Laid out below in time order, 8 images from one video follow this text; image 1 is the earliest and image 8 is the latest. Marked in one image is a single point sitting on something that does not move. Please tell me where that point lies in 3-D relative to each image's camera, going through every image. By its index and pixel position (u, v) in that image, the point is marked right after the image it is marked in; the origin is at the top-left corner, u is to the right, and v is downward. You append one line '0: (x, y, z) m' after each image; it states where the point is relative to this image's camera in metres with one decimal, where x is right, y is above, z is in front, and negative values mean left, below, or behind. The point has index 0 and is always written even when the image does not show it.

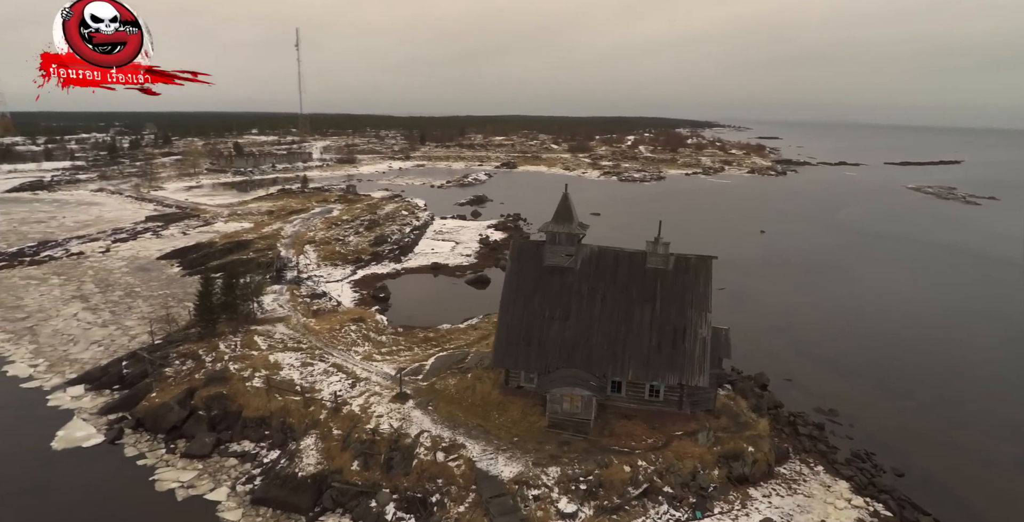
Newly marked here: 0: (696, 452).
0: (+4.9, -5.1, +14.8) m
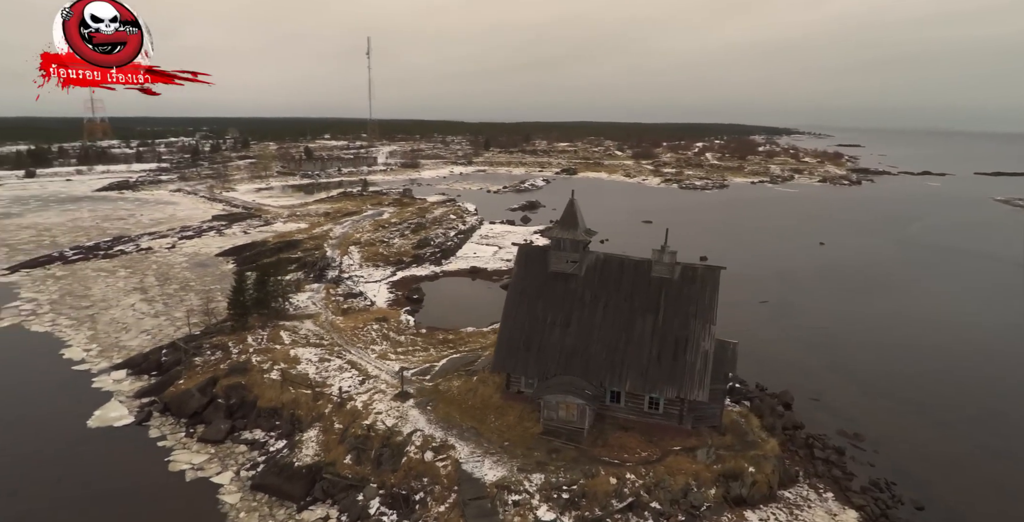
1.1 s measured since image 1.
0: (+4.6, -5.4, +14.3) m
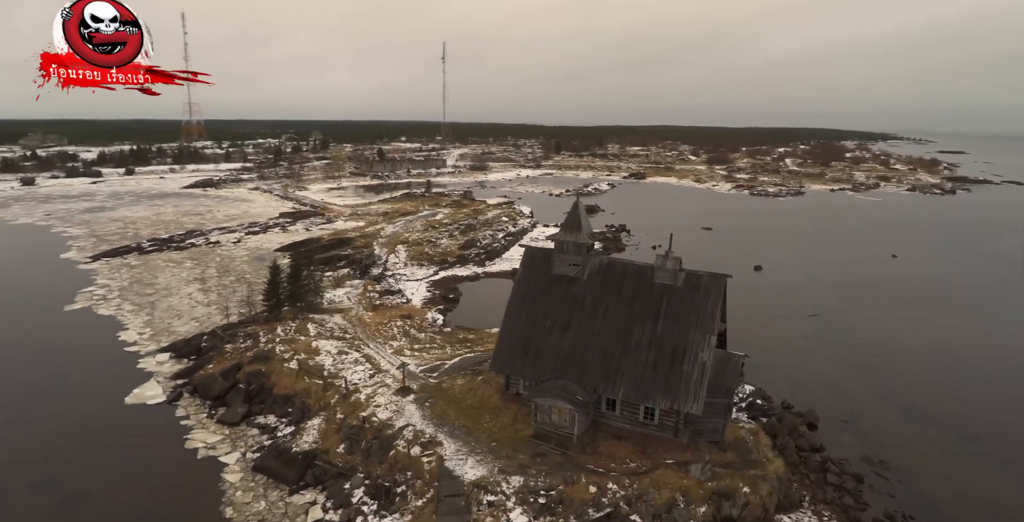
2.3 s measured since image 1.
0: (+4.2, -5.5, +13.7) m
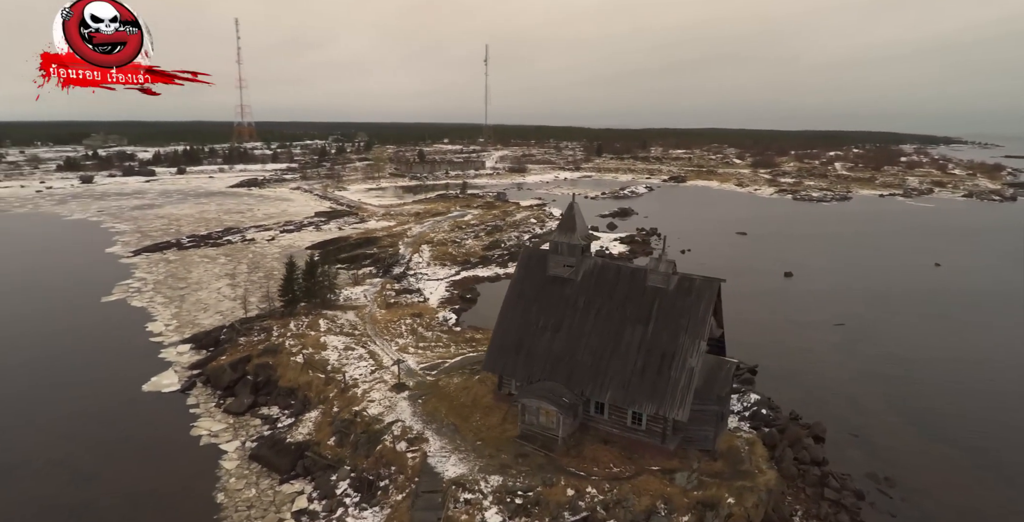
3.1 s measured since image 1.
0: (+3.7, -5.6, +13.5) m
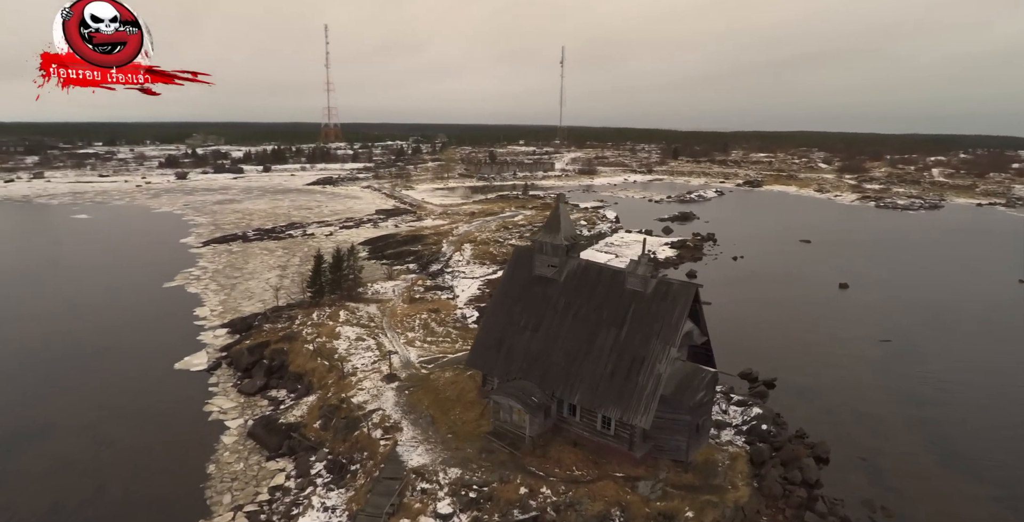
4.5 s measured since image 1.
0: (+2.6, -5.6, +13.2) m
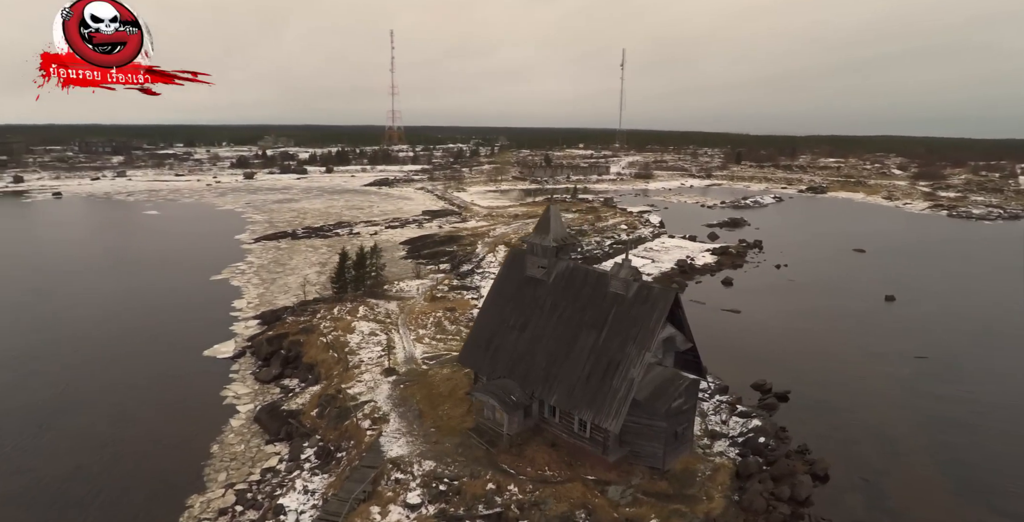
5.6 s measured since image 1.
0: (+1.9, -5.7, +13.2) m
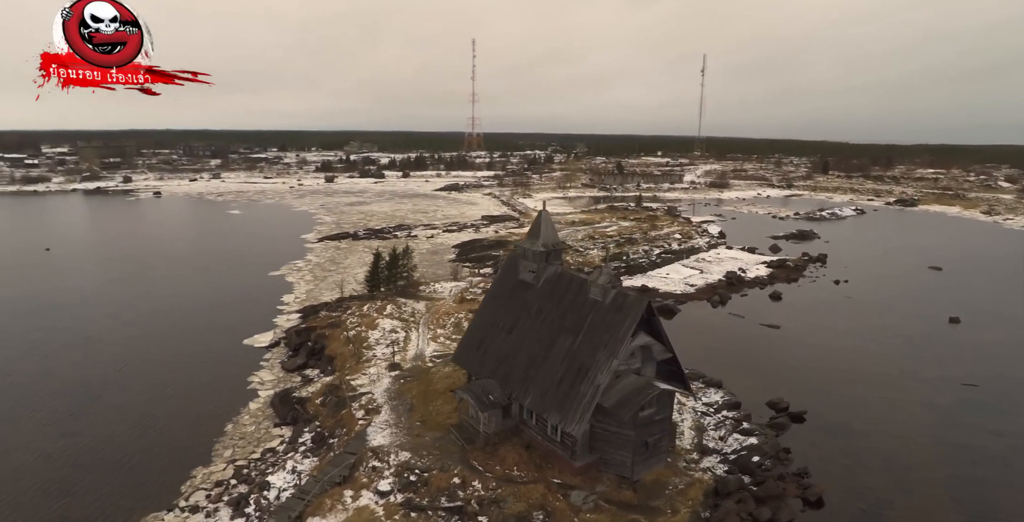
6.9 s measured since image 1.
0: (+0.9, -5.9, +13.4) m
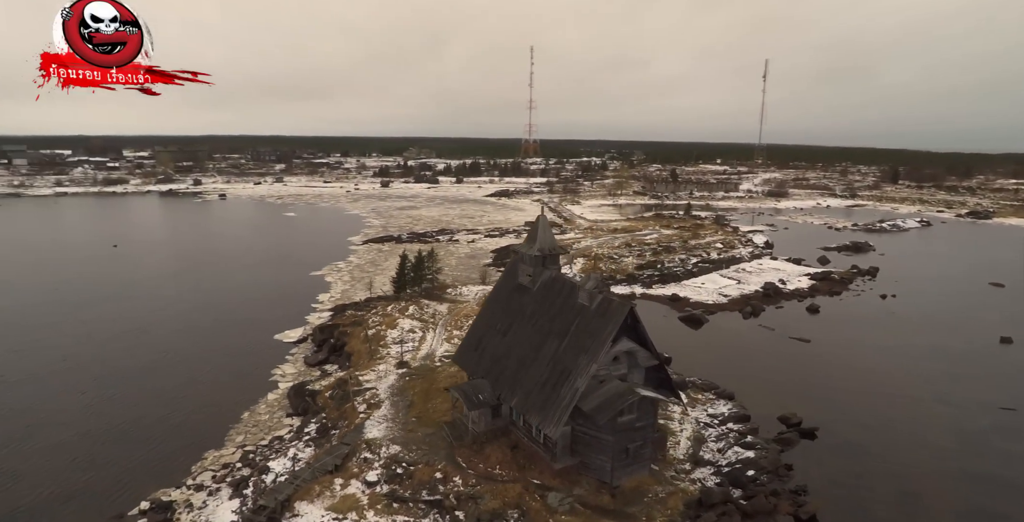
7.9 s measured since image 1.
0: (+0.3, -6.0, +13.7) m
